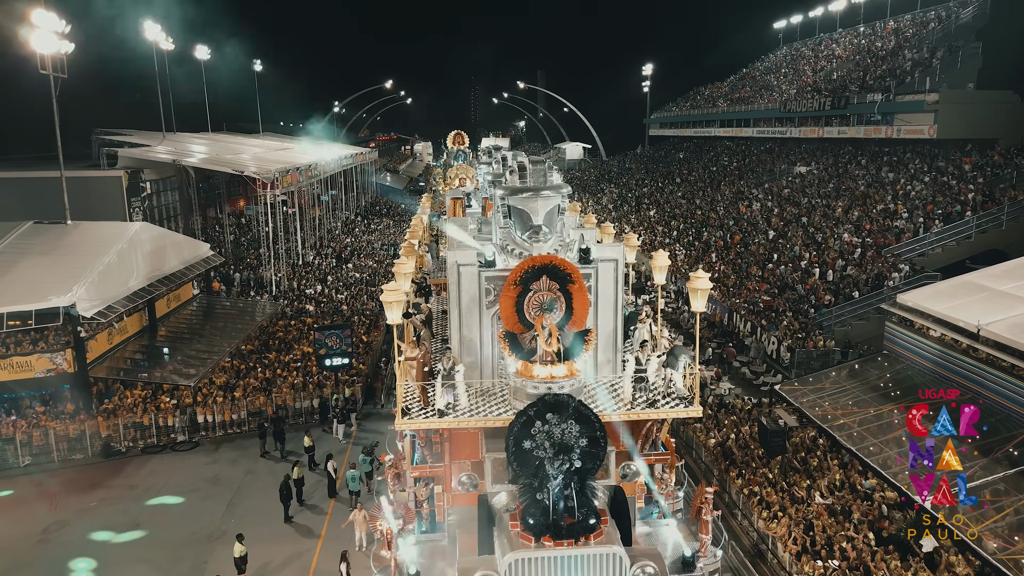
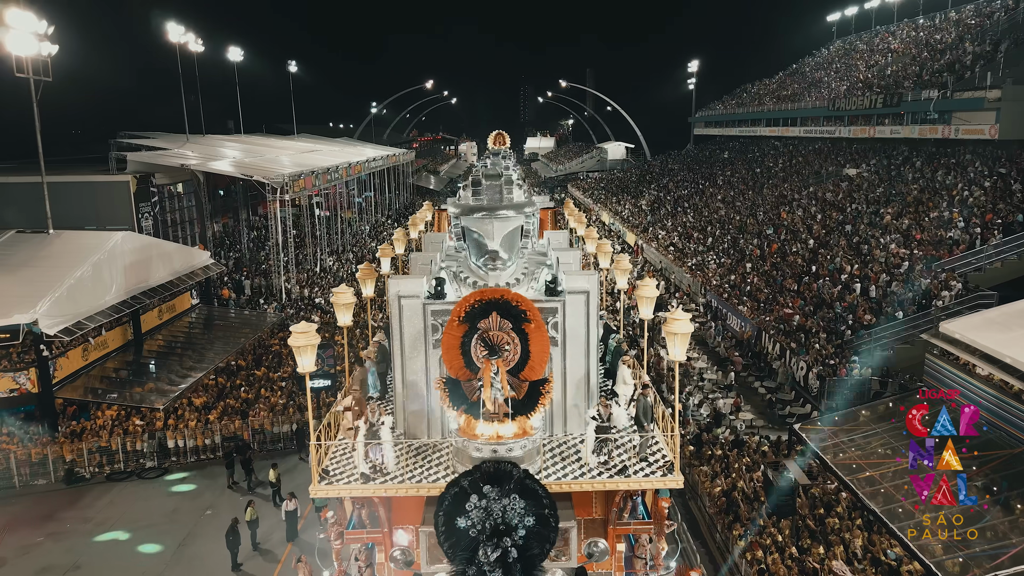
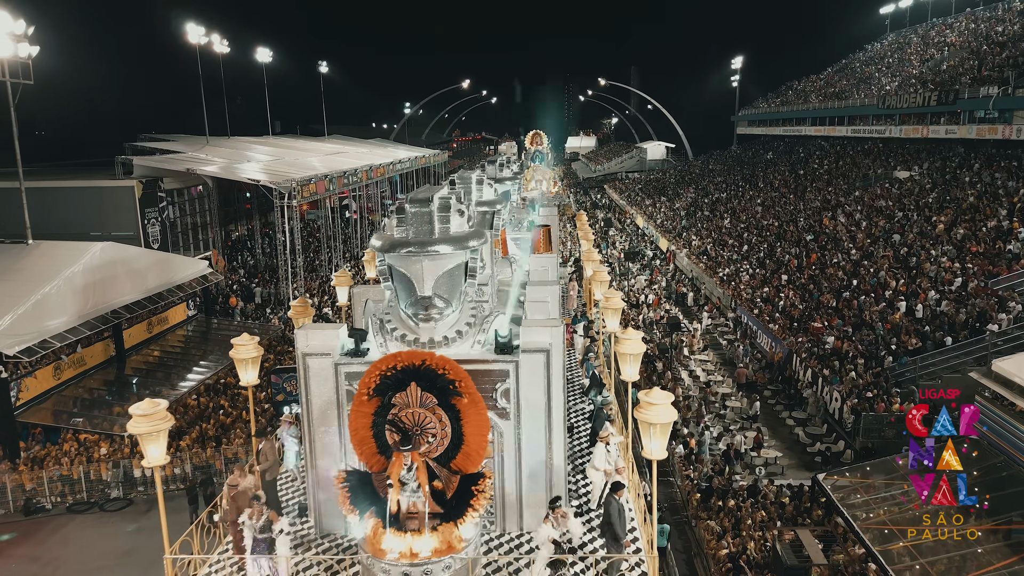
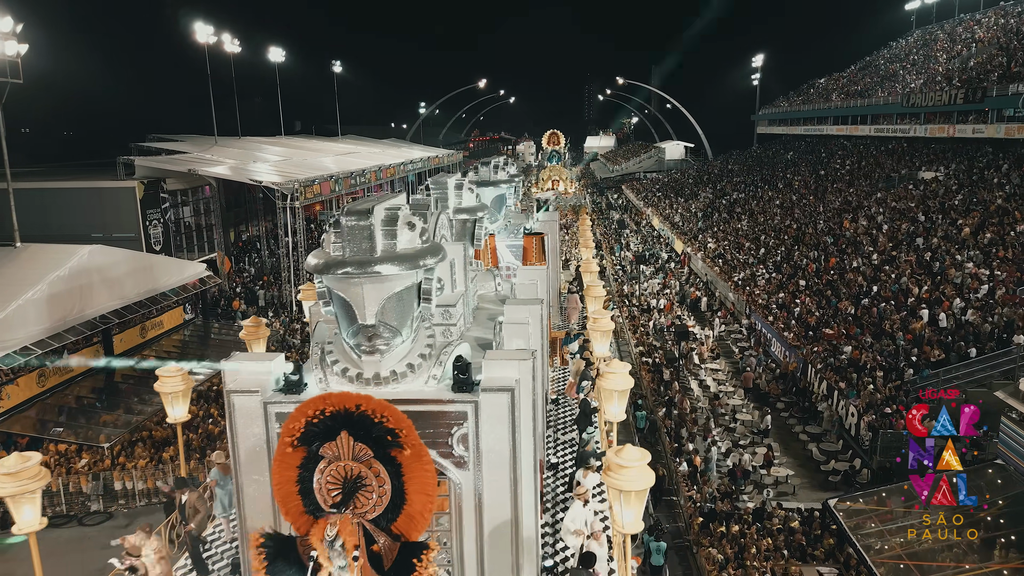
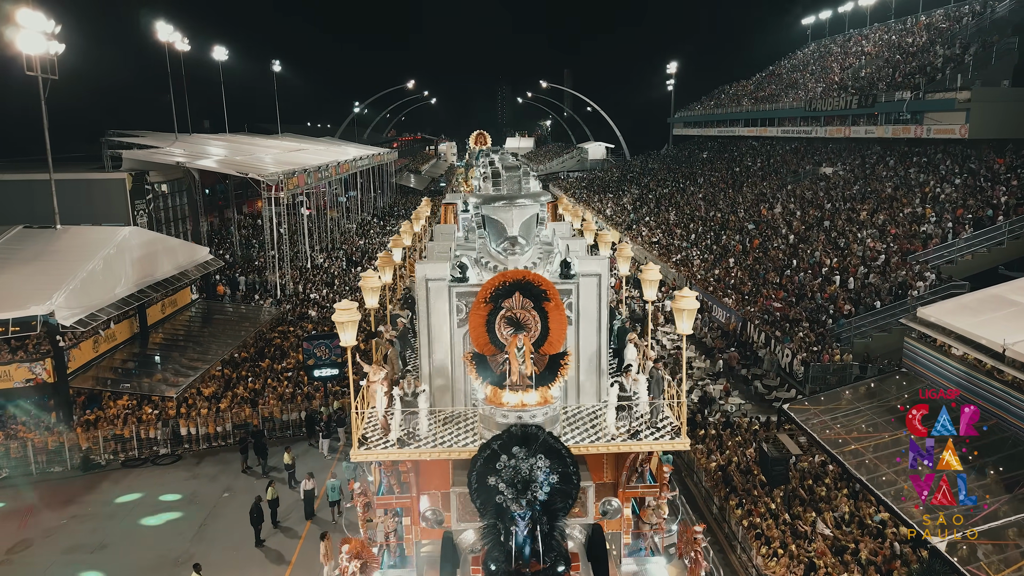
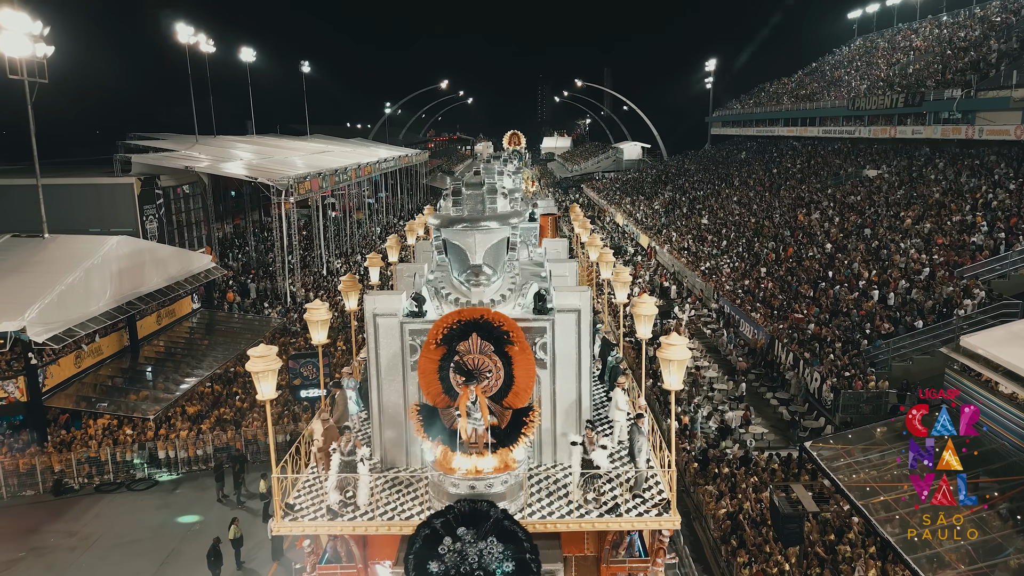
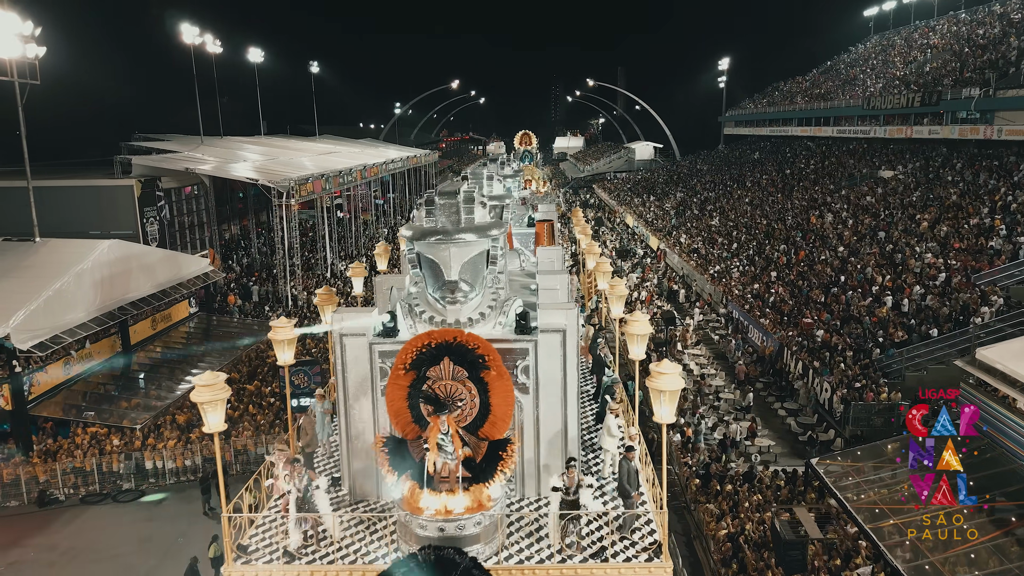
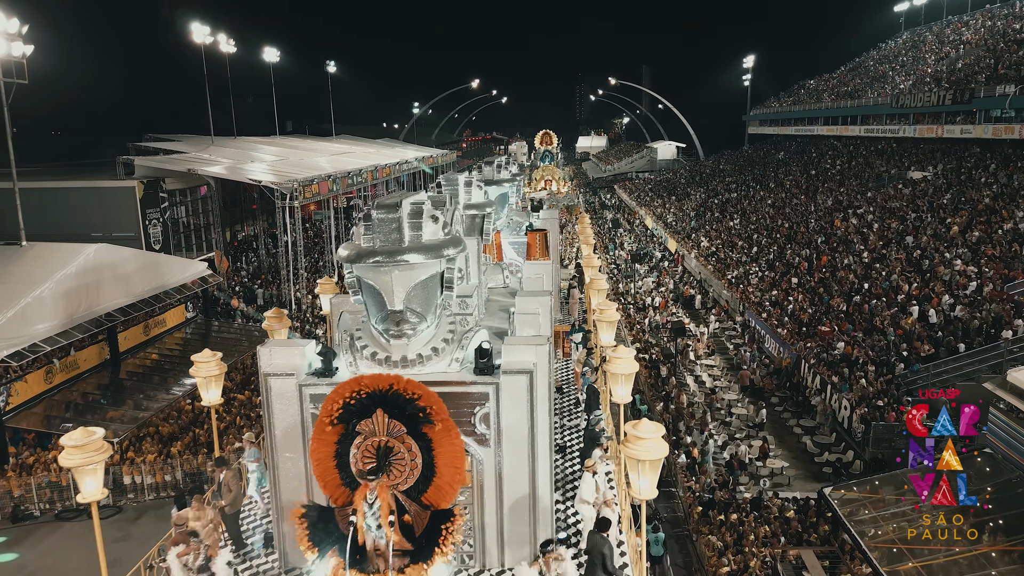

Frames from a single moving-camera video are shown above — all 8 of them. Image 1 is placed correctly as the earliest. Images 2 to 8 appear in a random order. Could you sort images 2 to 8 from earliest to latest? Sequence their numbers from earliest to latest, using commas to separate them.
5, 2, 6, 7, 3, 8, 4
